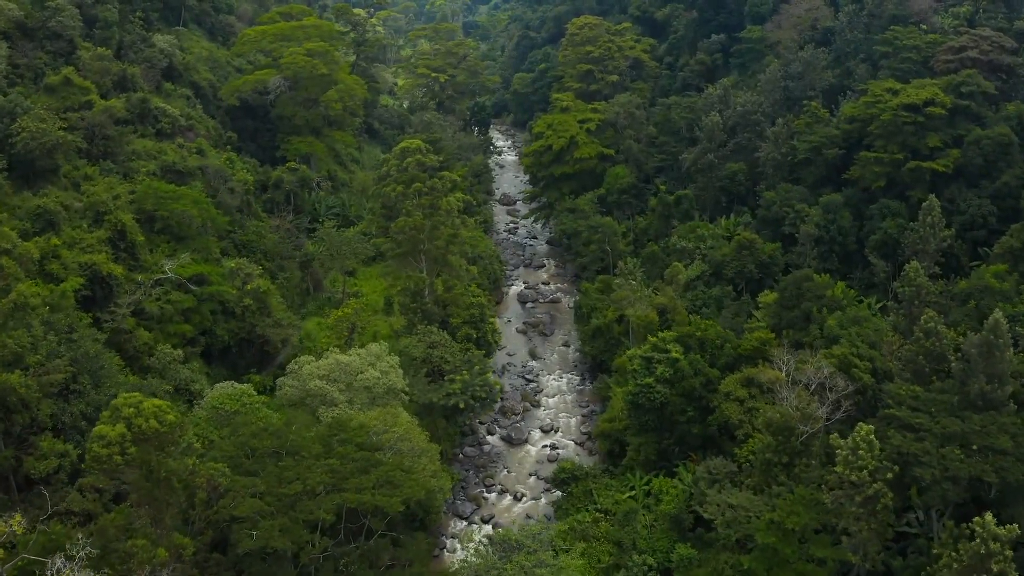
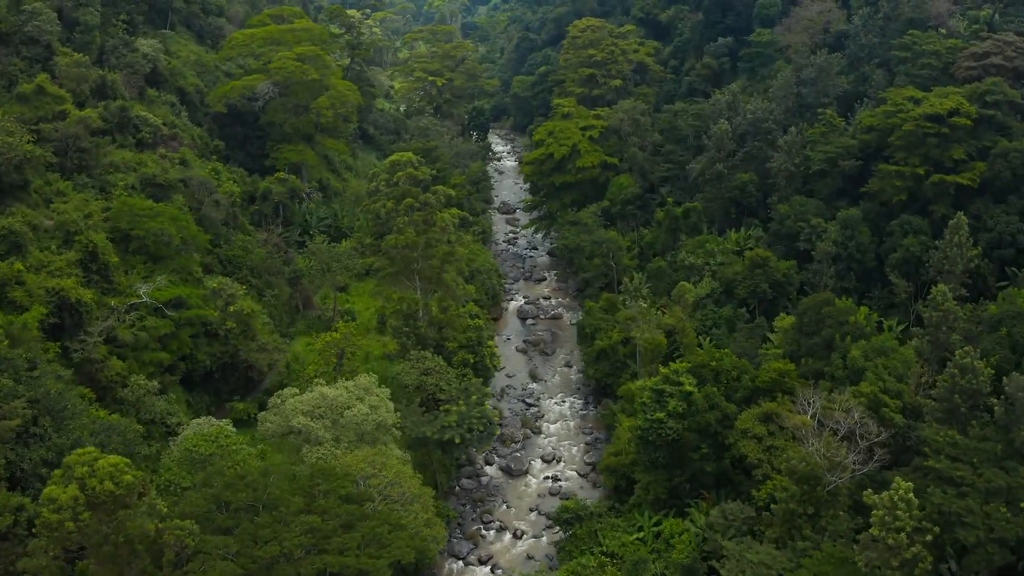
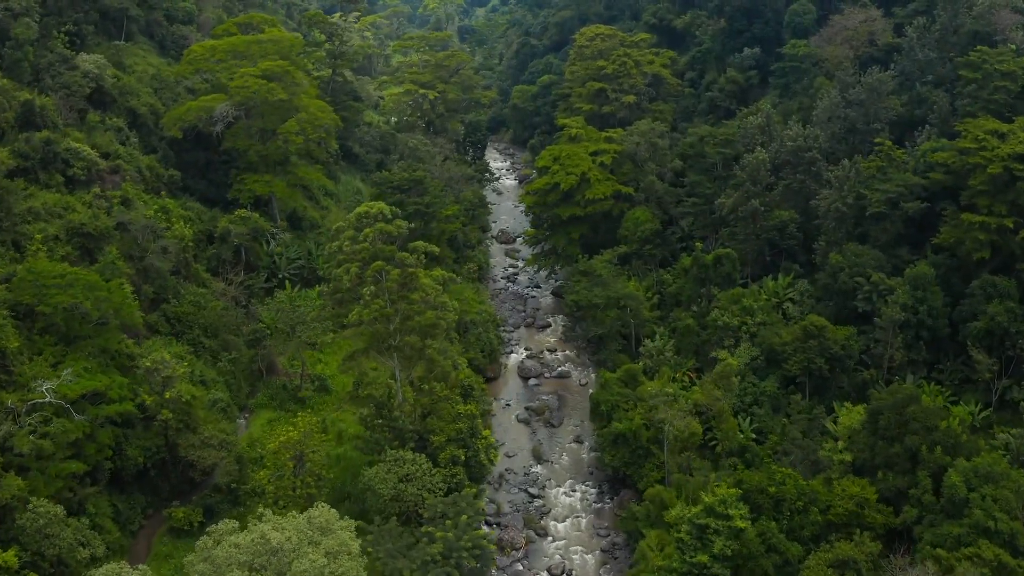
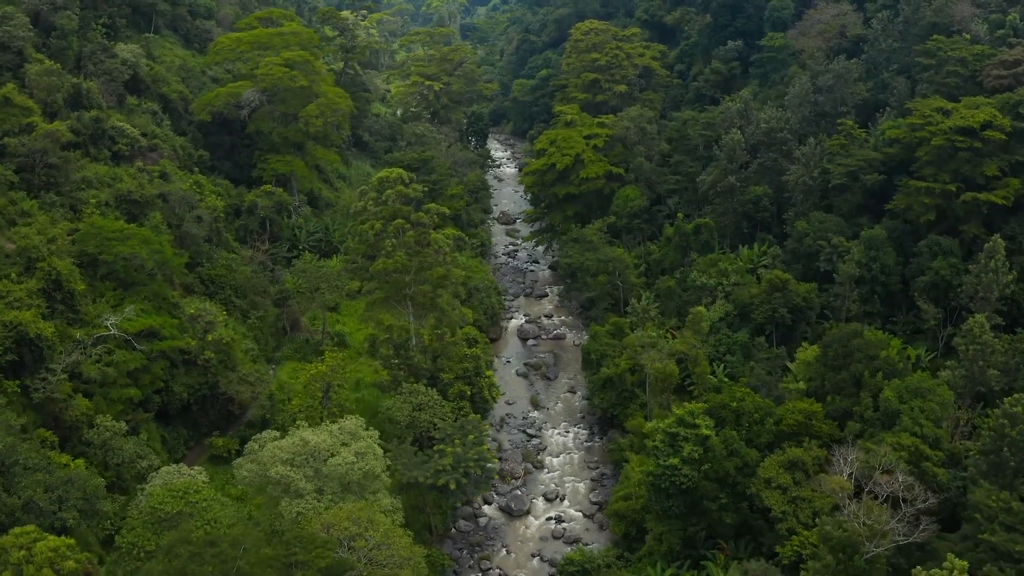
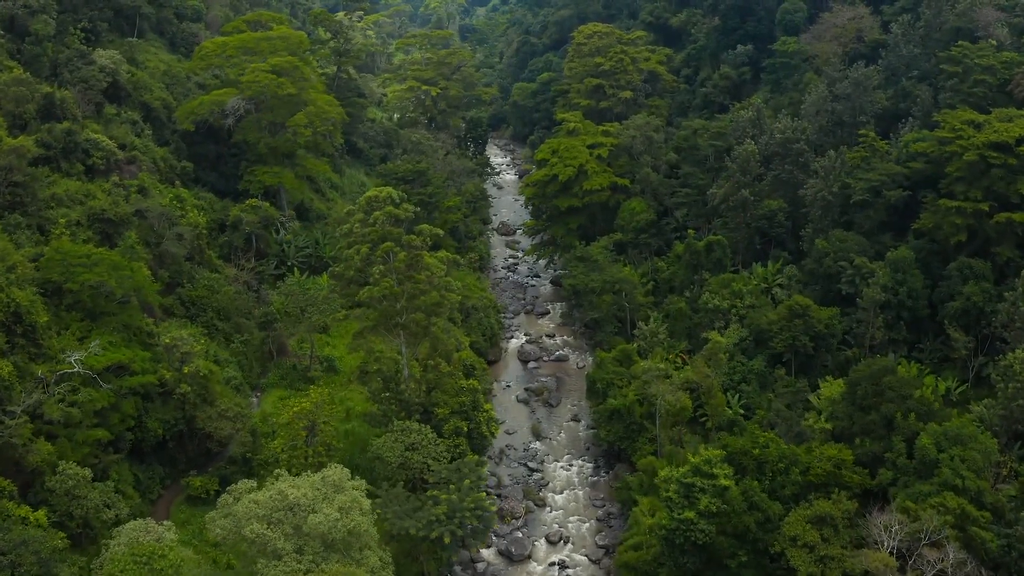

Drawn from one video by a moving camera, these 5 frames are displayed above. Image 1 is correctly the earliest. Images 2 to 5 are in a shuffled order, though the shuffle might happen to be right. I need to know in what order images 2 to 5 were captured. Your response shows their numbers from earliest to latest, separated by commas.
2, 4, 5, 3
